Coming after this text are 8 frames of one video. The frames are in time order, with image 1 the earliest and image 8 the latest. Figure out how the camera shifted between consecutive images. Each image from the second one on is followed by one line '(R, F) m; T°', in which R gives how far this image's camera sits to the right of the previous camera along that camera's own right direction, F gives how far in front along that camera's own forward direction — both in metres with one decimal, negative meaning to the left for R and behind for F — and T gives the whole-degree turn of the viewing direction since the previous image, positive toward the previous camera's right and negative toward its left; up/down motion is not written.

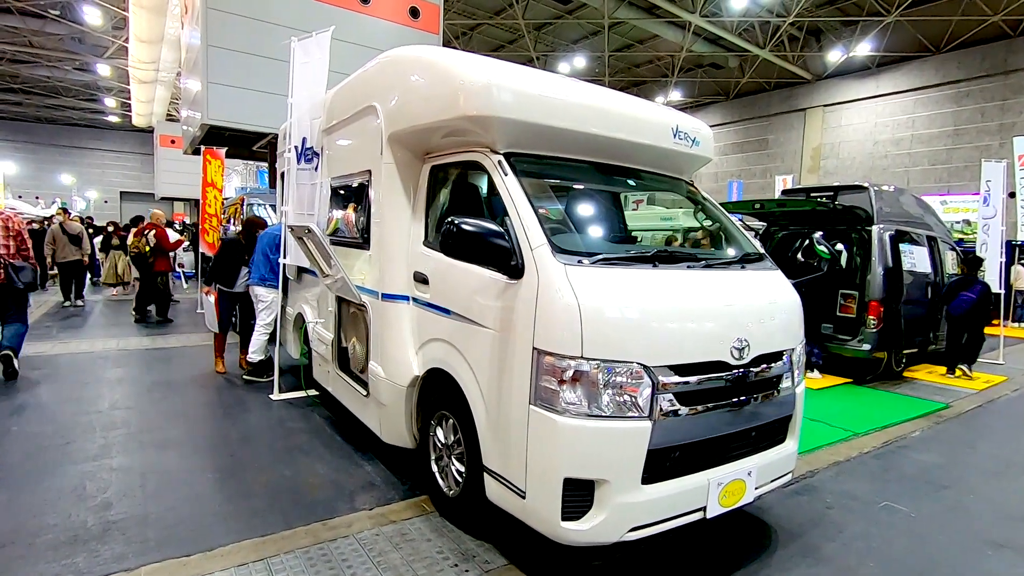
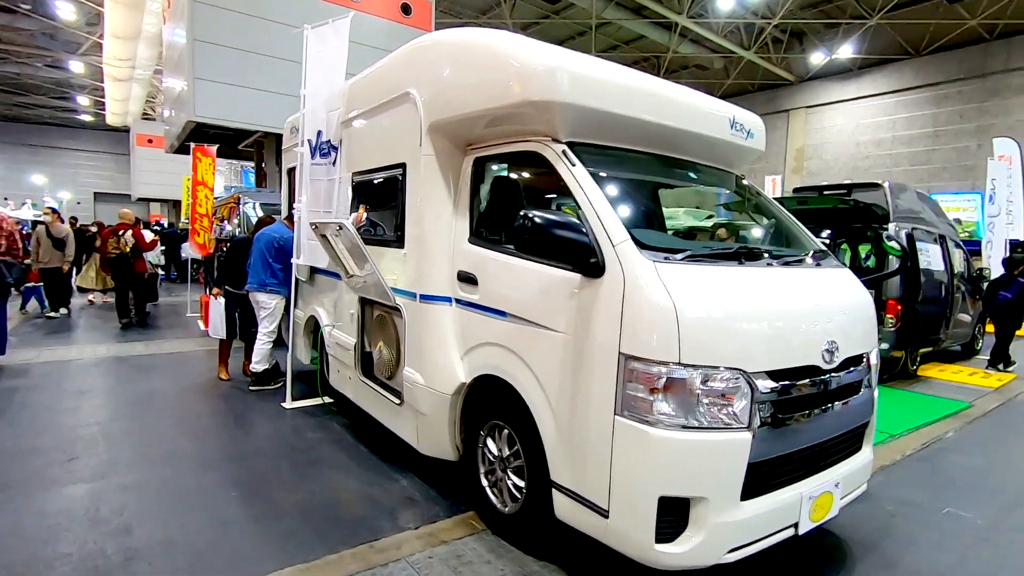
(-0.4, +0.2) m; +2°
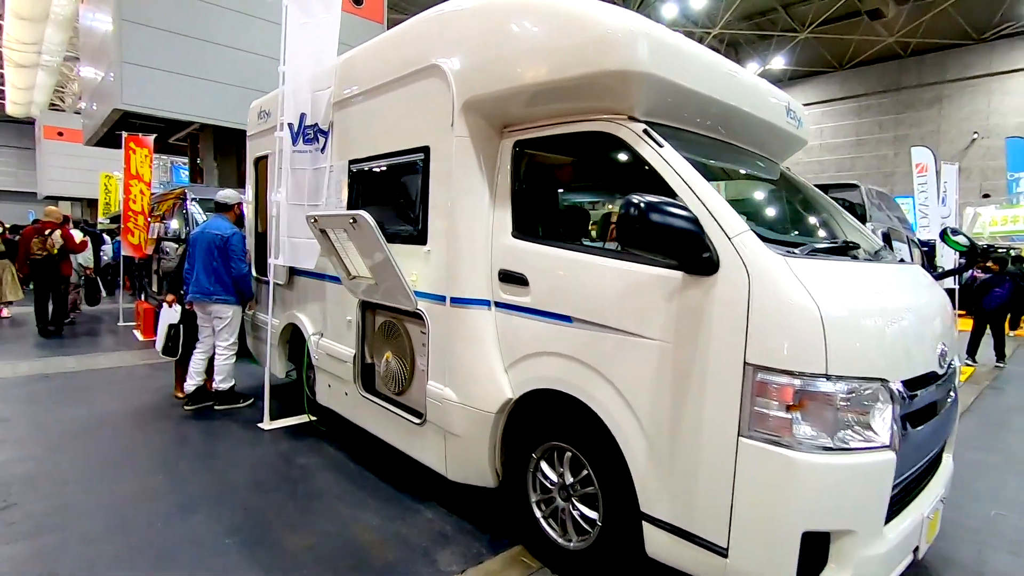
(-0.6, +0.4) m; +6°
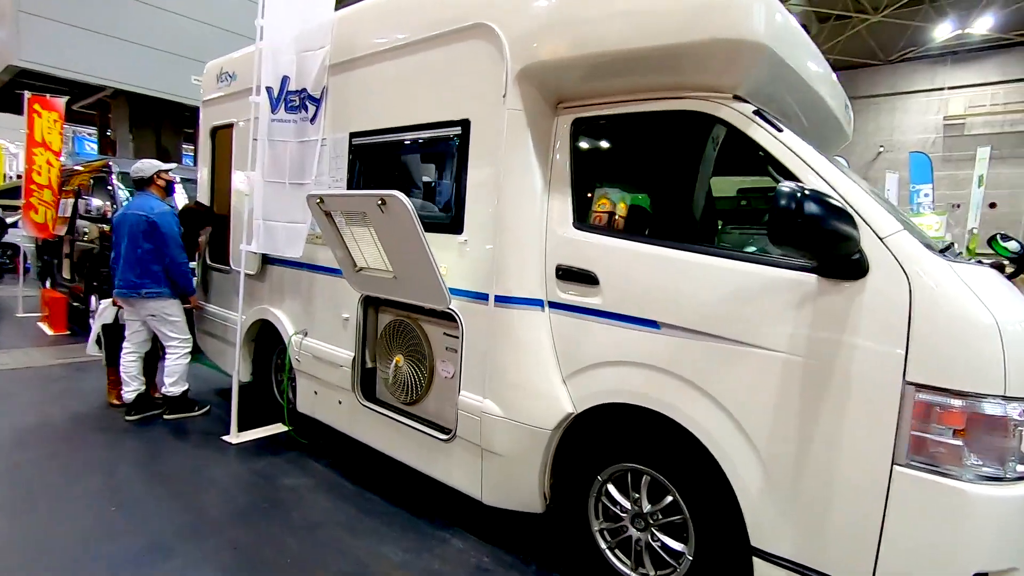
(-0.6, +0.4) m; +8°
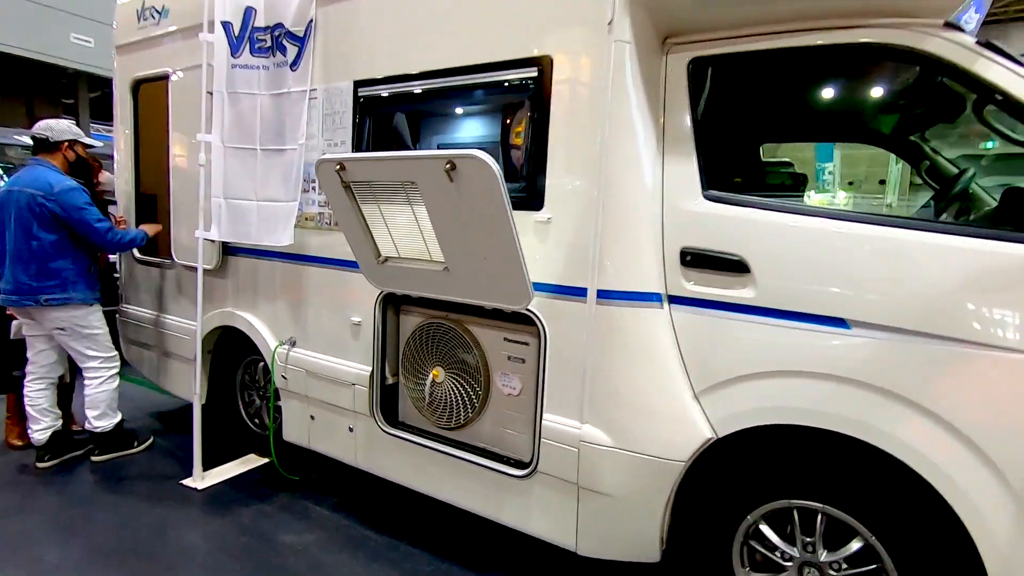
(-0.7, +0.7) m; +9°
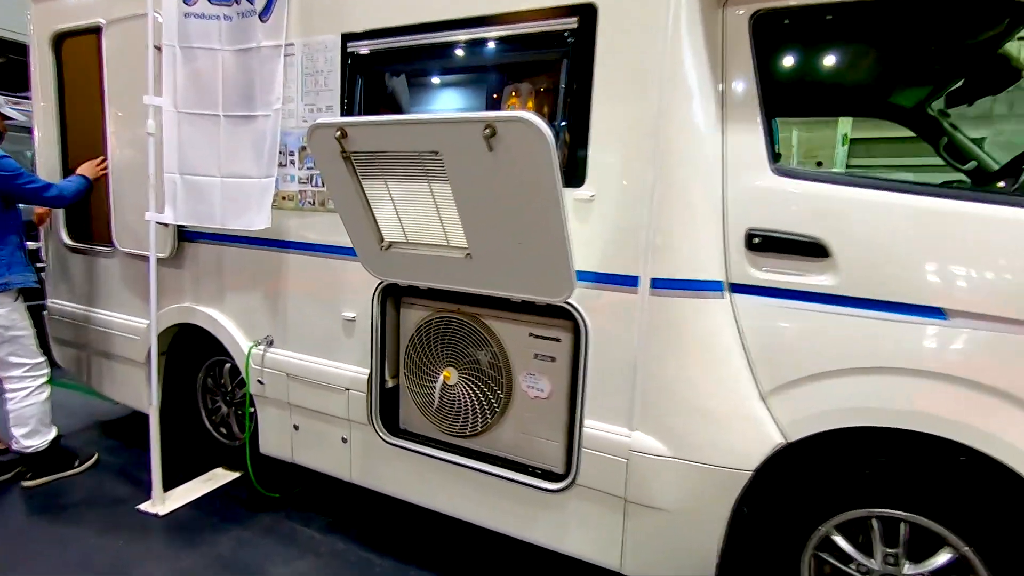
(-0.3, +0.3) m; +5°
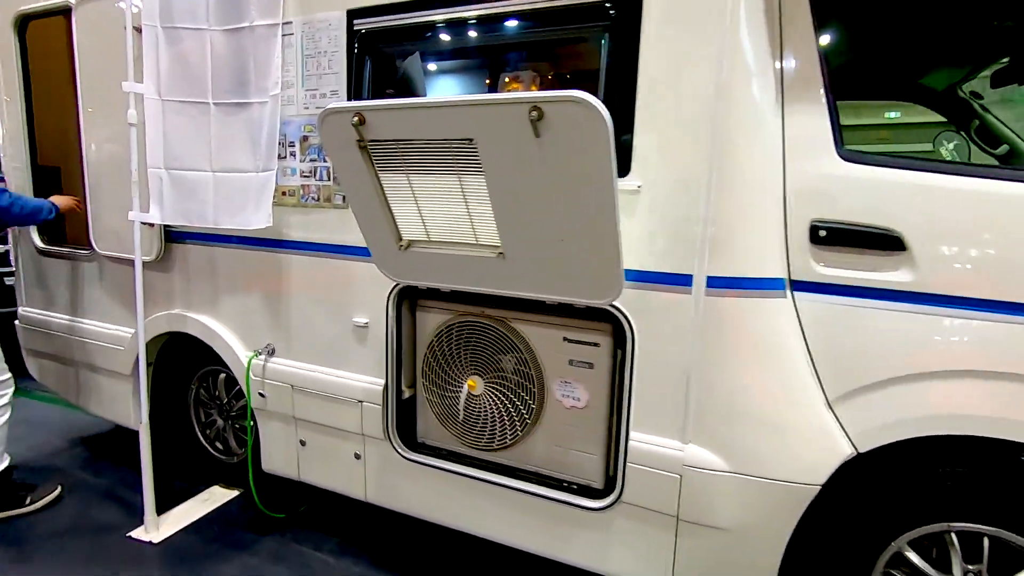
(-0.2, +0.2) m; +2°
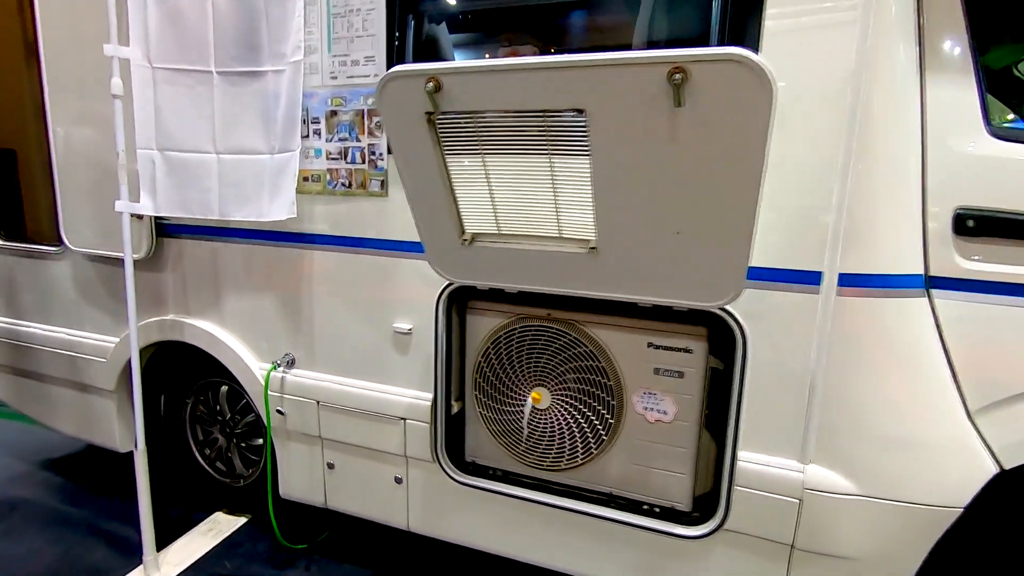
(-0.3, +0.3) m; +4°
